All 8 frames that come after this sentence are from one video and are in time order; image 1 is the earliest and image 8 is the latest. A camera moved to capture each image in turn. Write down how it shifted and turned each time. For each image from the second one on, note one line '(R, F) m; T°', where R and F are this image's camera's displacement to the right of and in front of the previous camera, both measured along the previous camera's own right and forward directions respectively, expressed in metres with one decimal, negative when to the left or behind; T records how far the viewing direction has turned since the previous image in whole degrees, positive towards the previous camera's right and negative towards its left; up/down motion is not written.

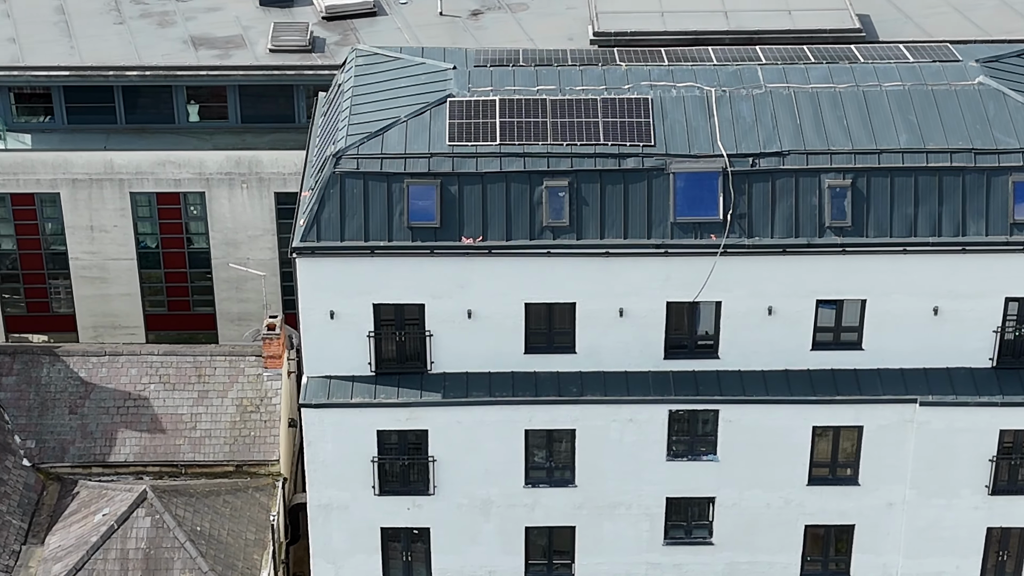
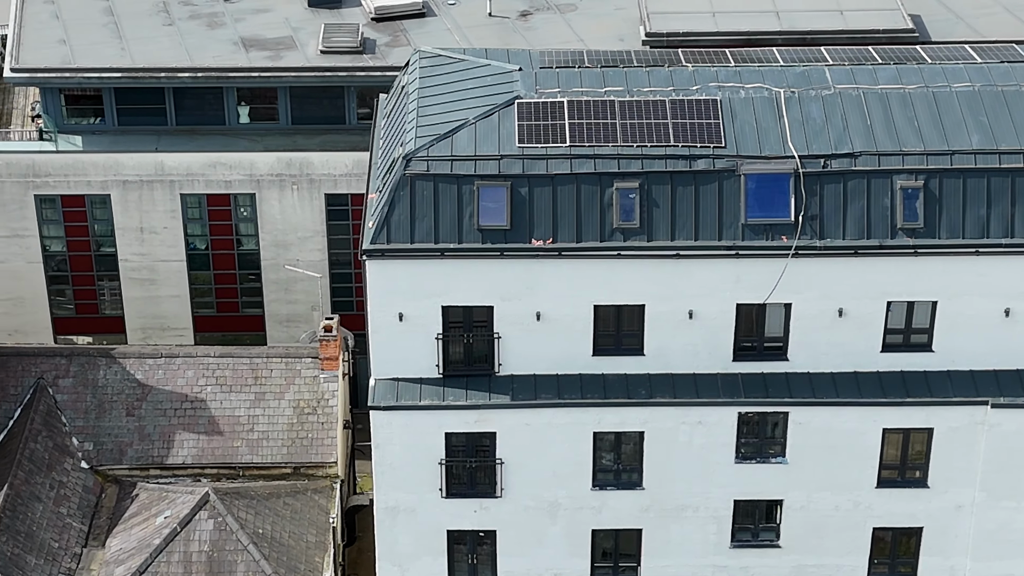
(-1.5, +0.1) m; 0°
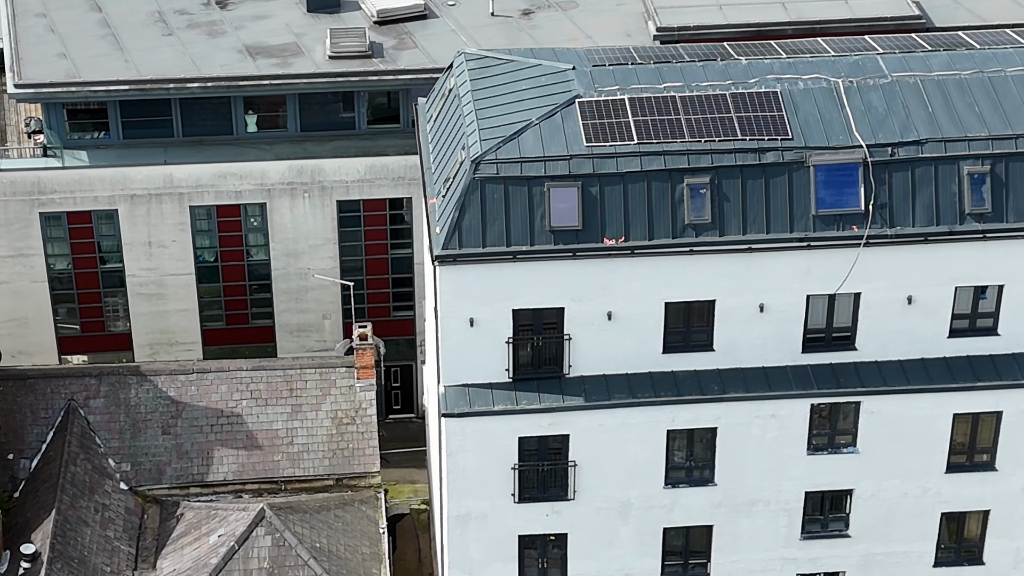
(-4.3, +0.5) m; +4°
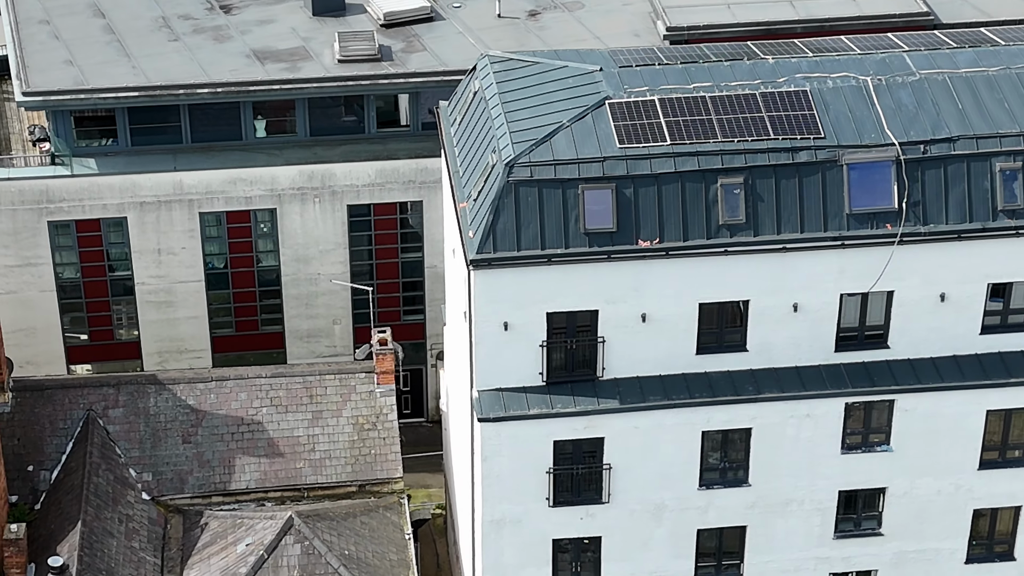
(-1.7, +0.2) m; +1°
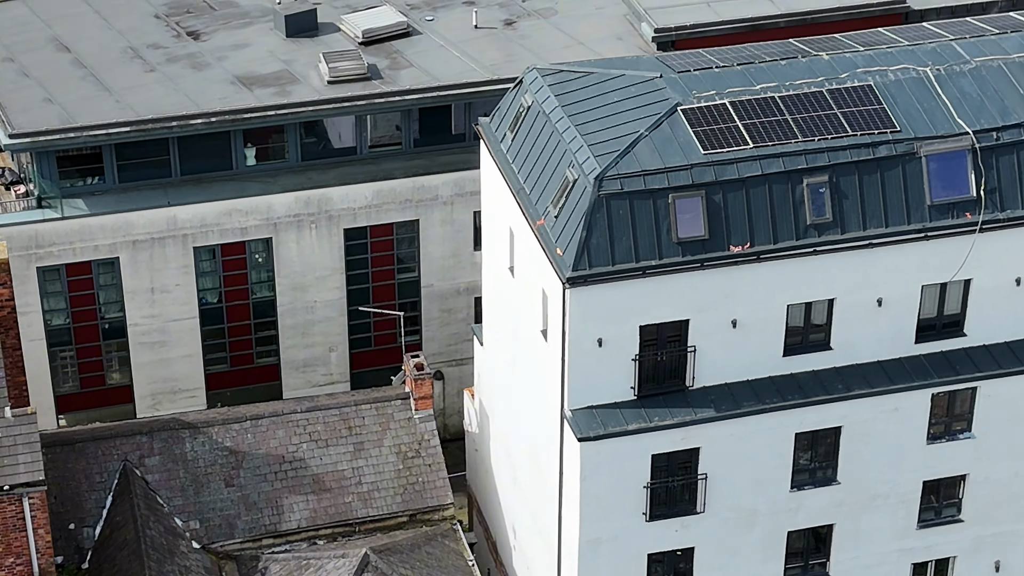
(-6.9, +1.2) m; +7°
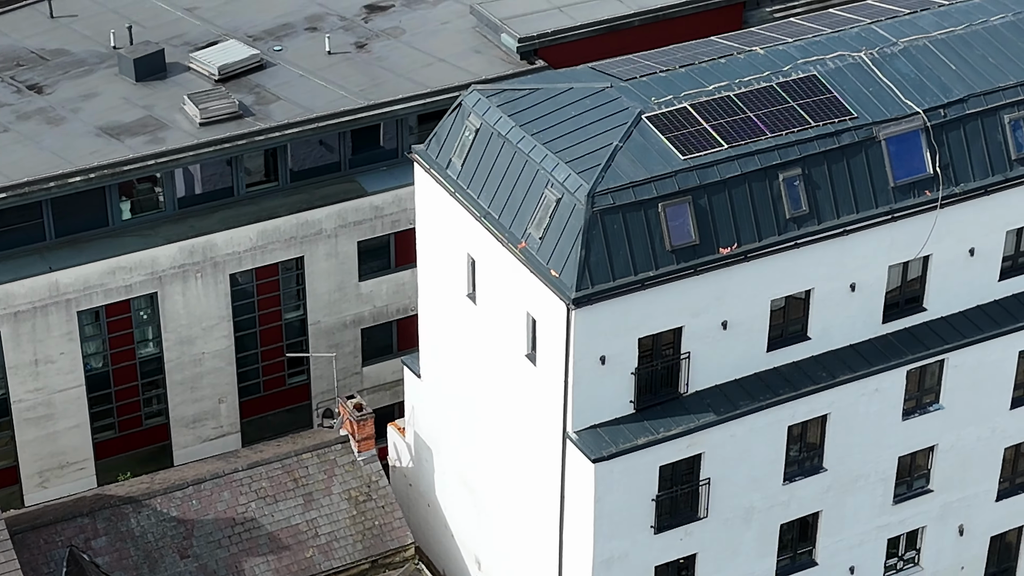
(-7.9, +1.8) m; +11°
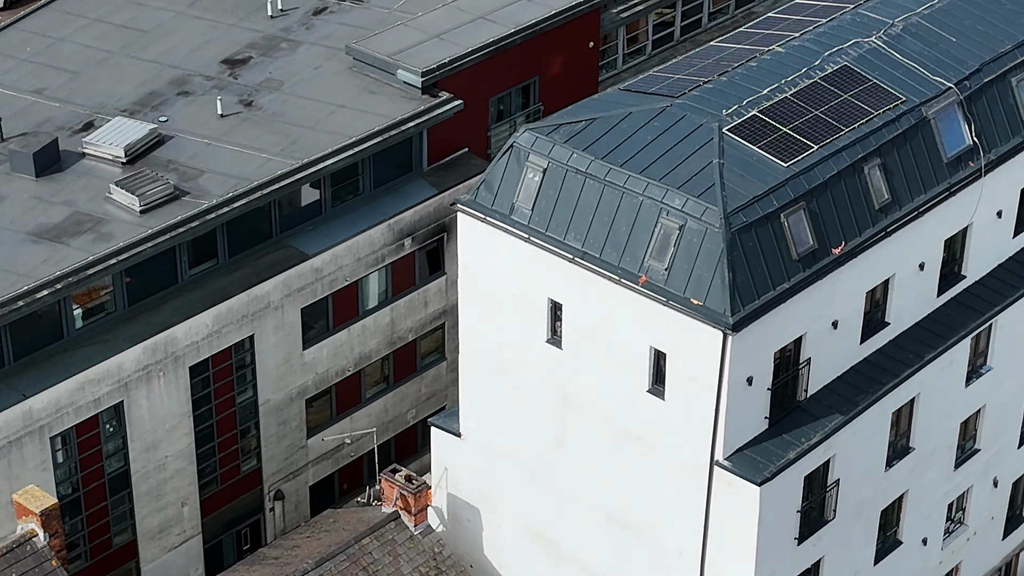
(-13.9, +3.8) m; +16°
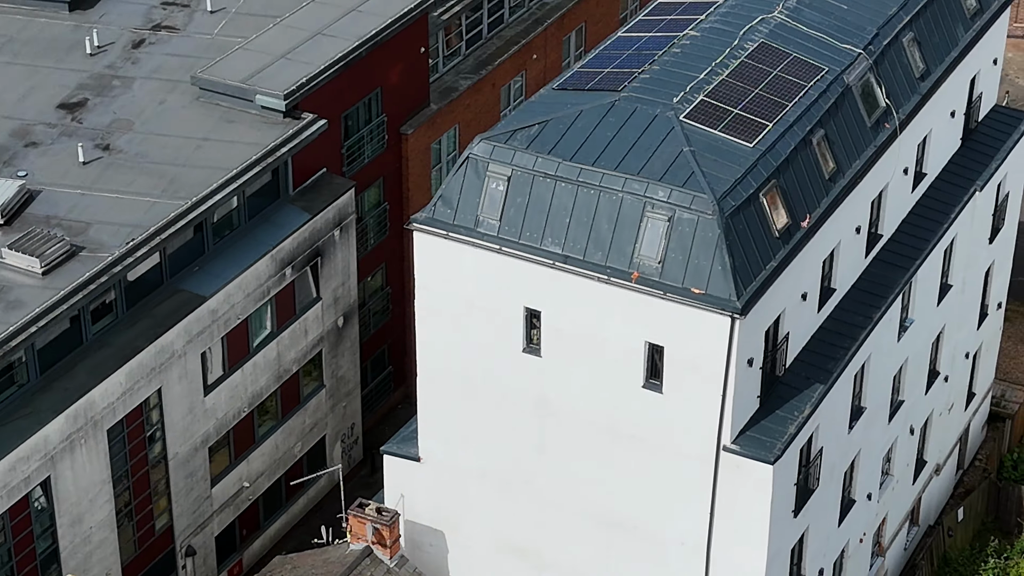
(-8.1, +1.7) m; +12°
